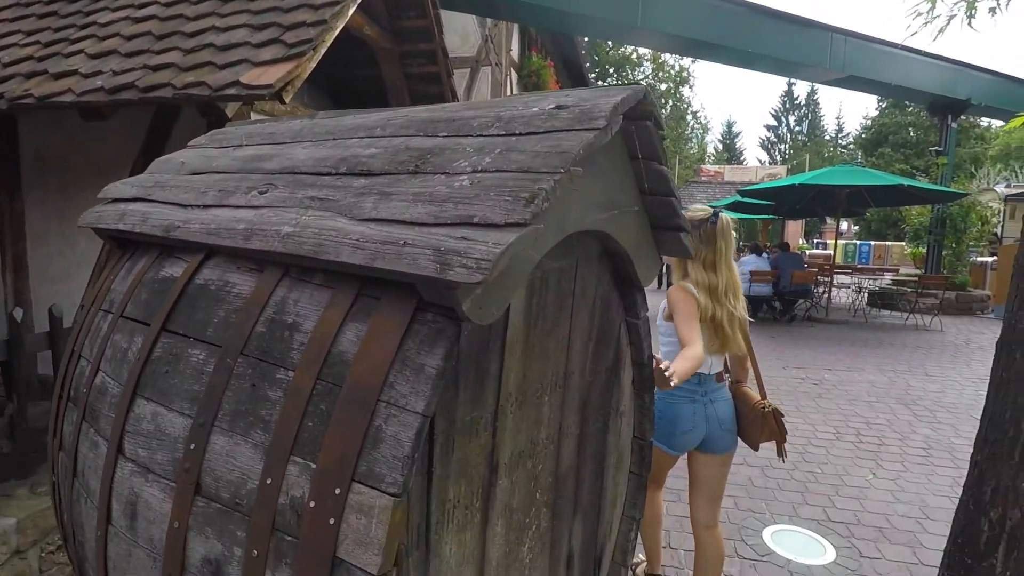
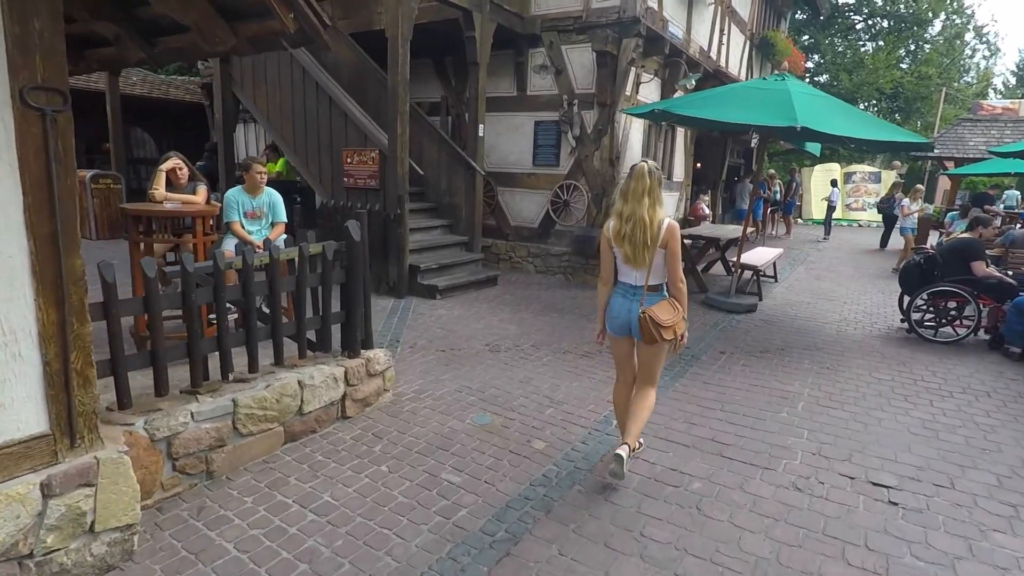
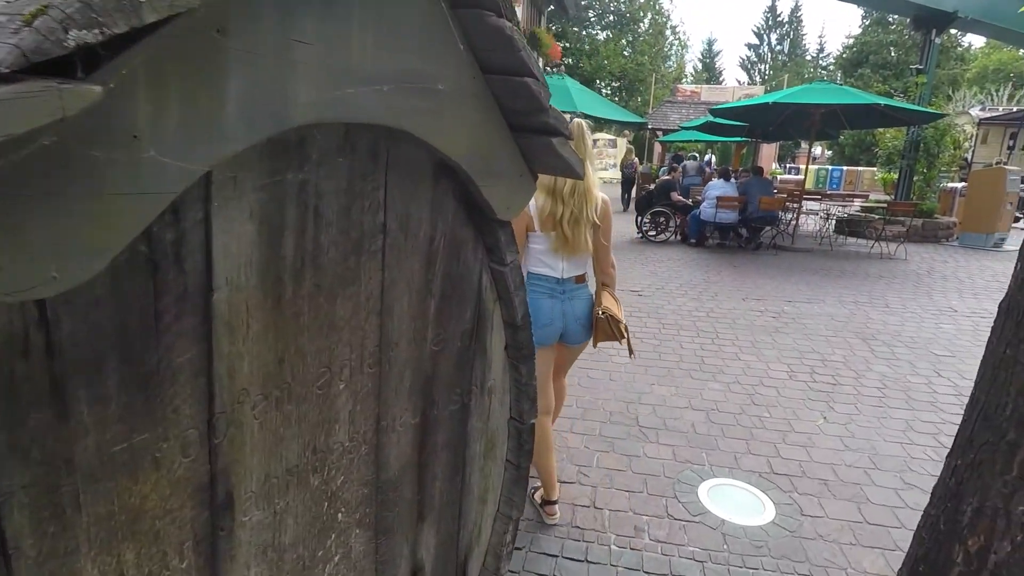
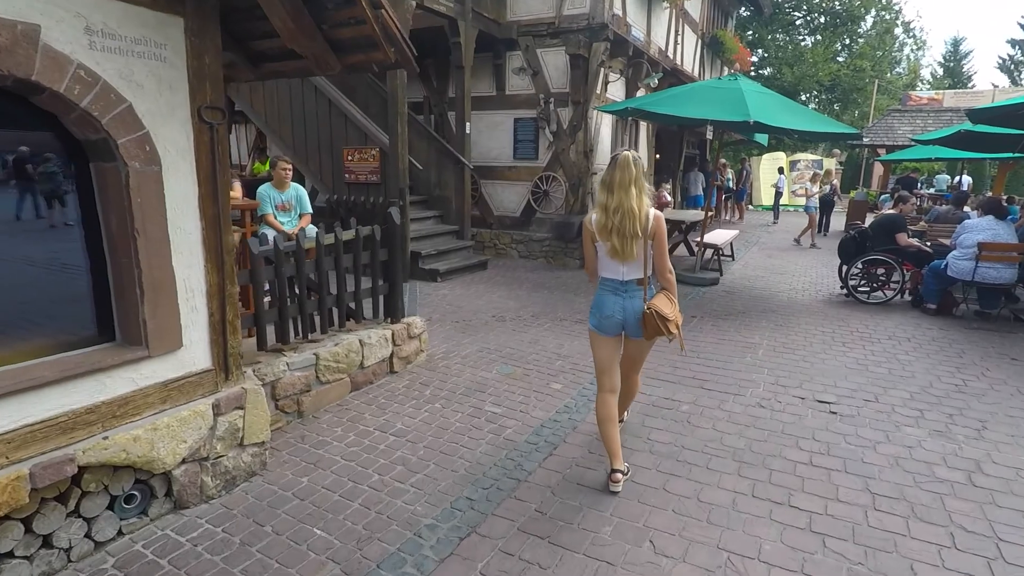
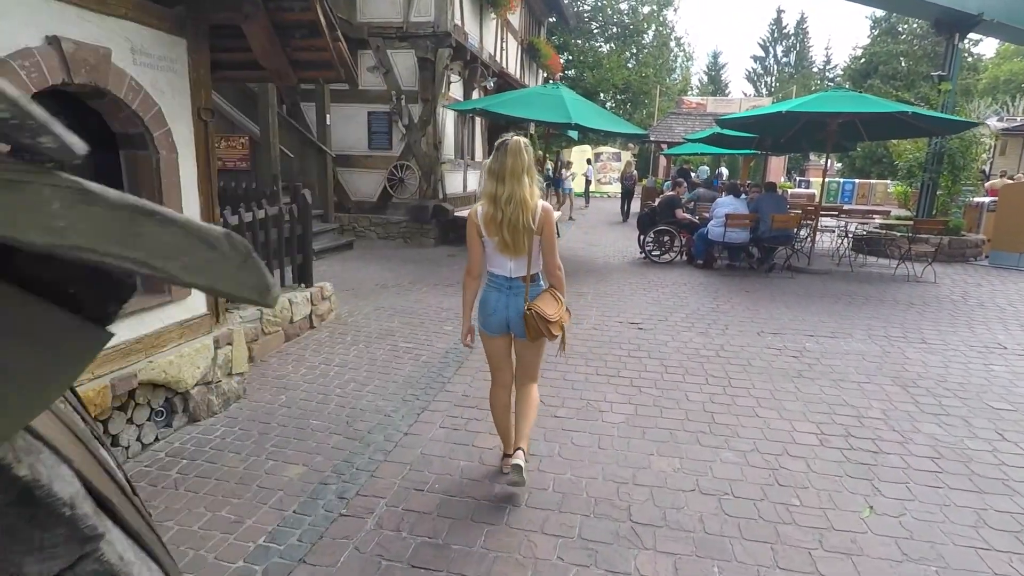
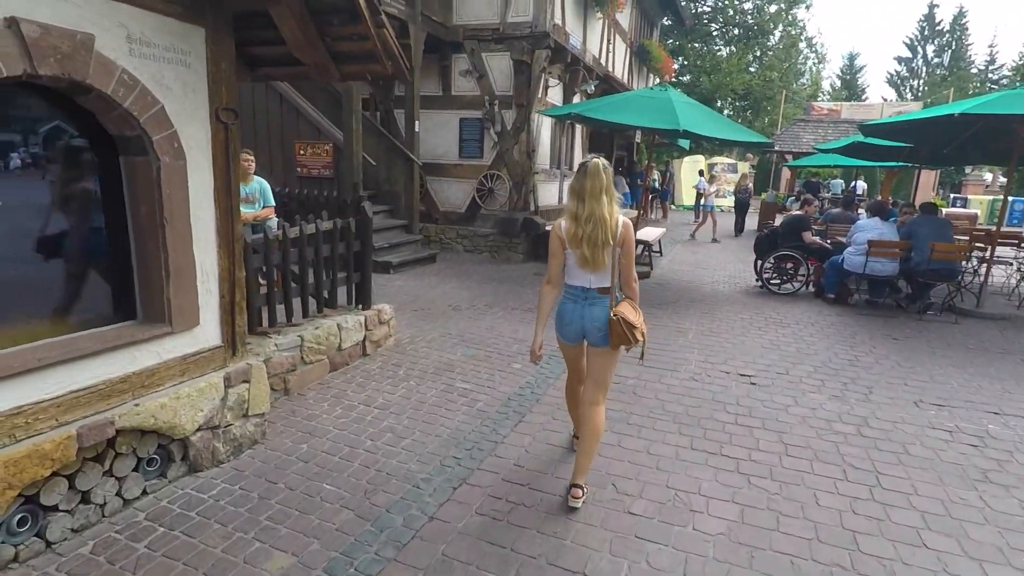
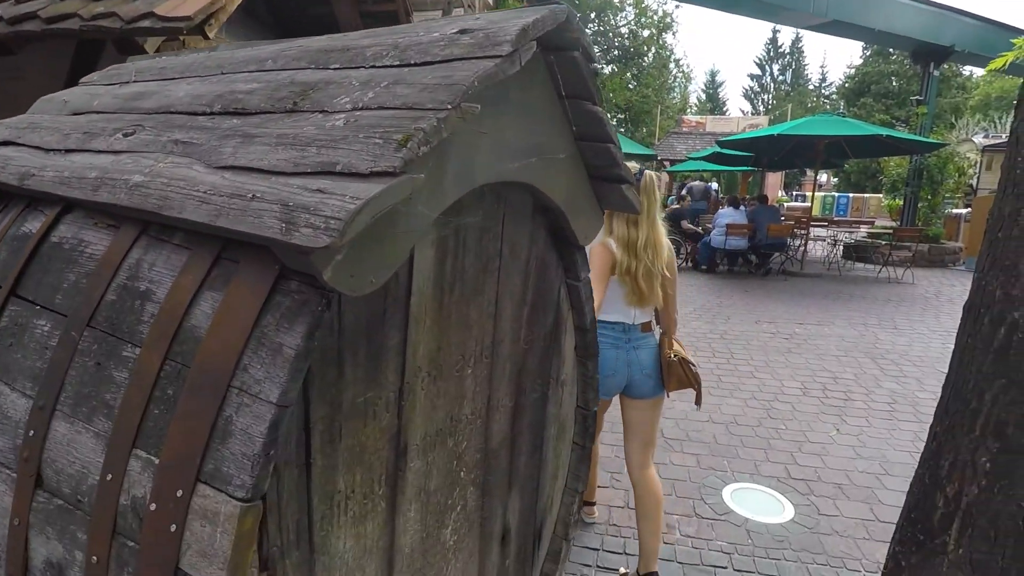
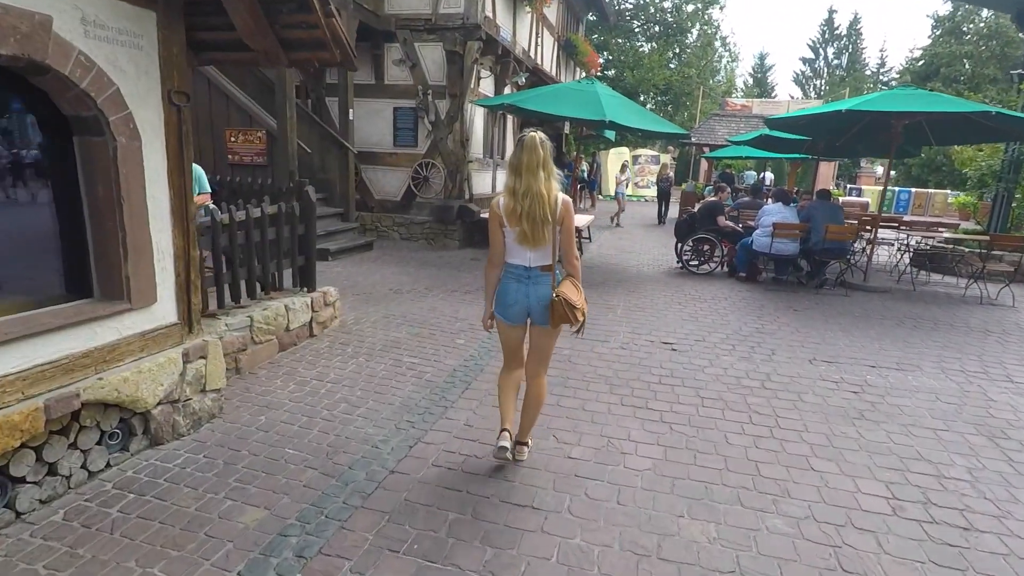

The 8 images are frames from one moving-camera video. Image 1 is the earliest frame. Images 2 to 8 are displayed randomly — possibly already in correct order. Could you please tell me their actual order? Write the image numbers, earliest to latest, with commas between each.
7, 3, 5, 8, 6, 4, 2
